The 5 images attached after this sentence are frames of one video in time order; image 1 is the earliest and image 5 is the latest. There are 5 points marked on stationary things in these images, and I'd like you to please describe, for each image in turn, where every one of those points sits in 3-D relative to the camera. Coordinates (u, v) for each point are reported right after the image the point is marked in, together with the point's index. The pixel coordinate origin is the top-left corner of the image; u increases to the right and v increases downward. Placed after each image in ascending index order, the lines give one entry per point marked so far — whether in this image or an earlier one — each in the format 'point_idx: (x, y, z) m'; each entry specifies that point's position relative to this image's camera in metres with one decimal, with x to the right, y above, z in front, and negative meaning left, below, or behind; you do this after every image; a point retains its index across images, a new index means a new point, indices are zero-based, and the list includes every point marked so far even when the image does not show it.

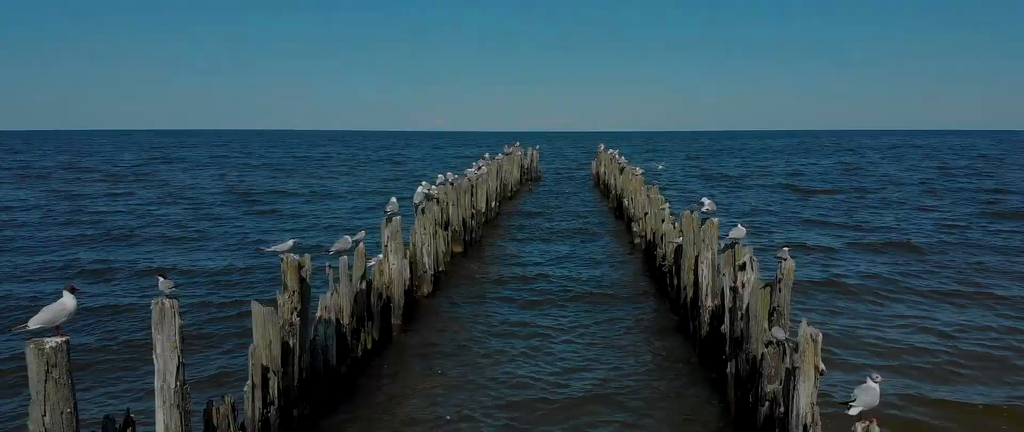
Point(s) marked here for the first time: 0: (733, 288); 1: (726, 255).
0: (+2.1, -0.7, +7.8) m
1: (+2.1, -0.4, +7.9) m
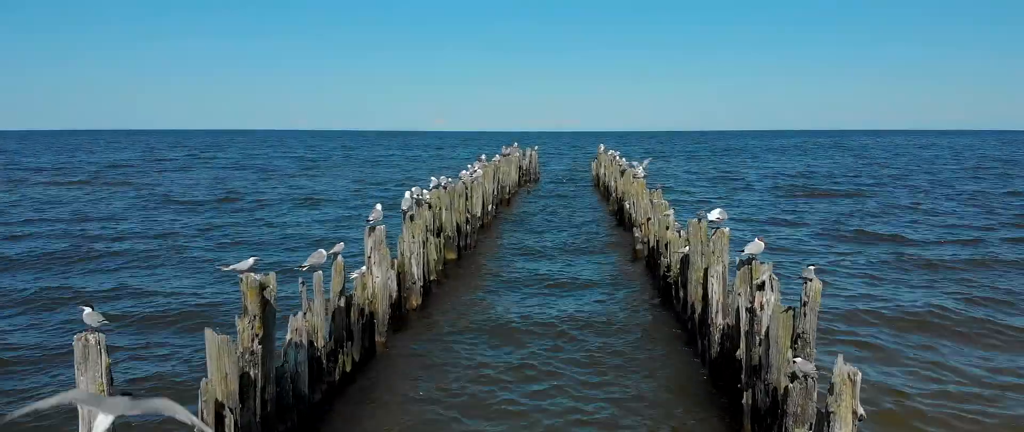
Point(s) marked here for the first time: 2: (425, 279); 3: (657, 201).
0: (+2.0, -0.8, +6.9) m
1: (+2.0, -0.5, +7.1) m
2: (-1.4, -1.0, +12.8) m
3: (+2.7, +0.3, +15.0) m
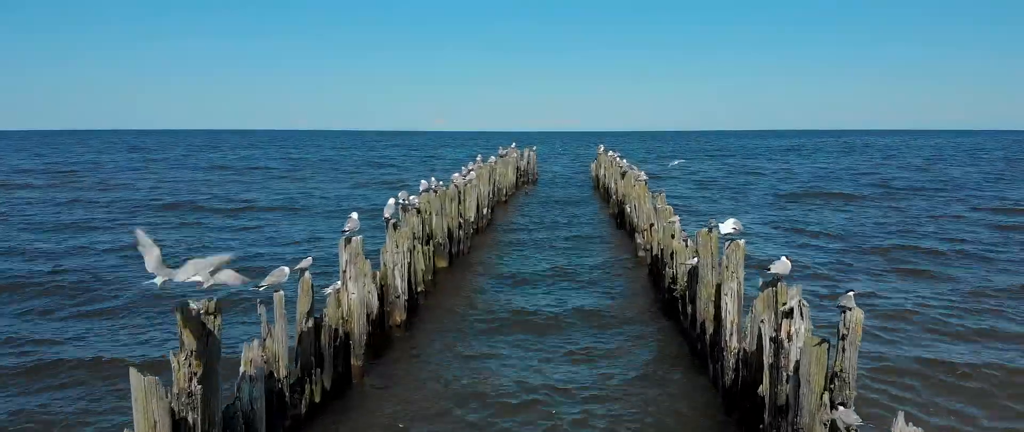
0: (+1.9, -0.9, +6.0) m
1: (+1.9, -0.6, +6.1) m
2: (-1.5, -1.1, +11.9) m
3: (+2.6, +0.2, +14.0) m
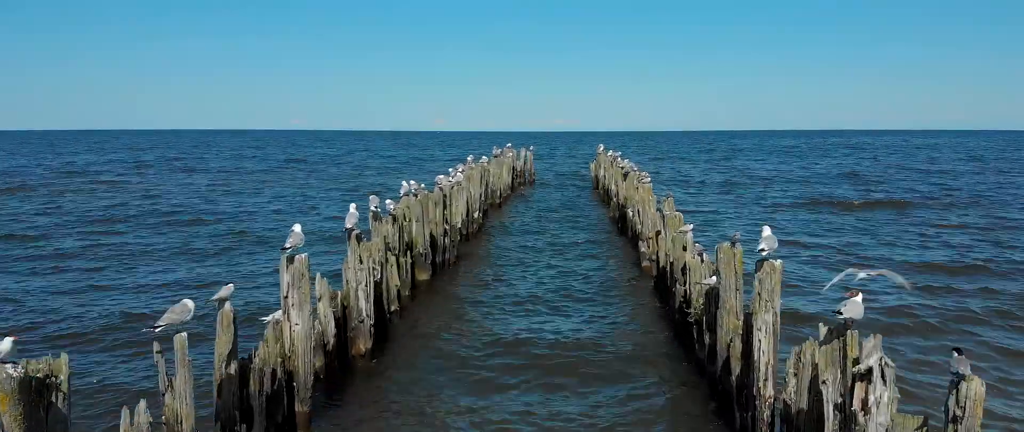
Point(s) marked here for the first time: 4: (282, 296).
0: (+1.8, -1.0, +4.3) m
1: (+1.7, -0.7, +4.5) m
2: (-1.7, -1.2, +10.2) m
3: (+2.4, +0.1, +12.4) m
4: (-2.1, -0.7, +7.2) m
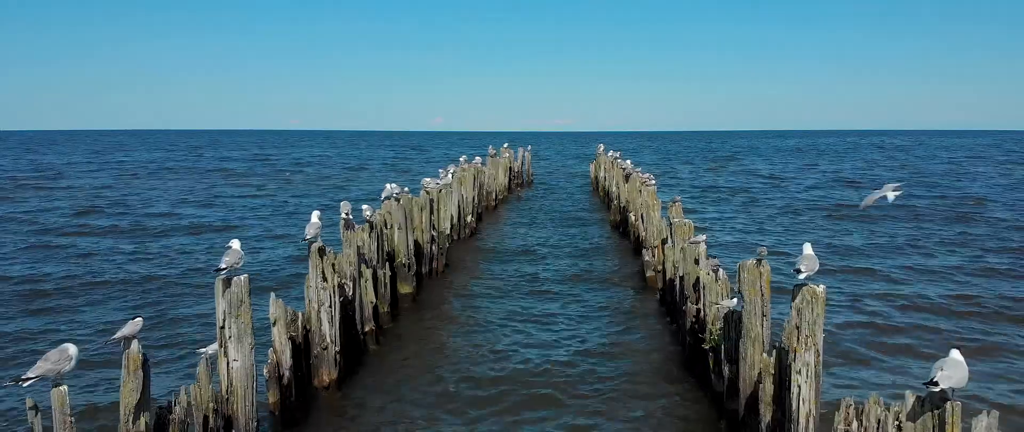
0: (+1.6, -1.1, +3.1) m
1: (+1.6, -0.8, +3.3) m
2: (-1.8, -1.3, +9.0) m
3: (+2.3, 0.0, +11.2) m
4: (-2.2, -0.8, +6.0) m
